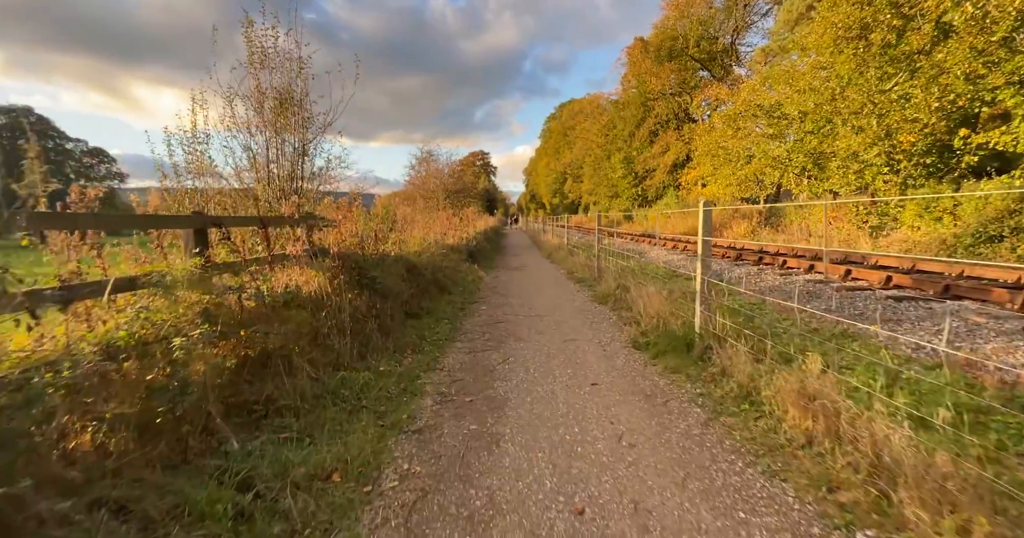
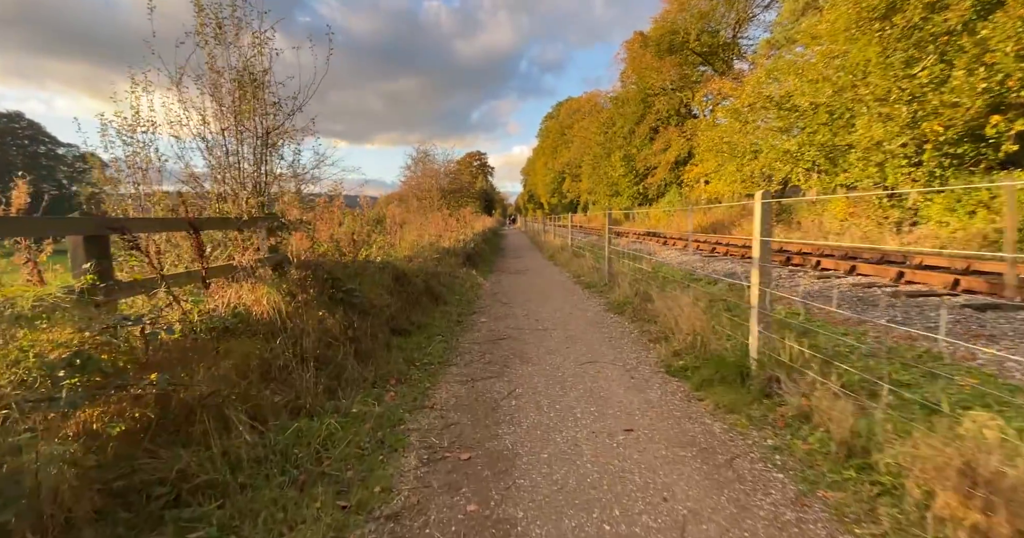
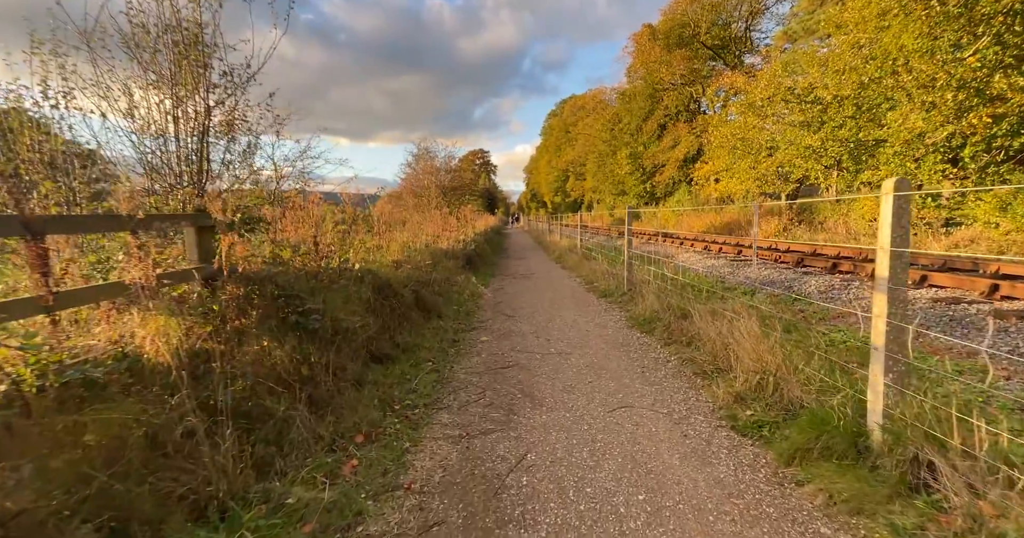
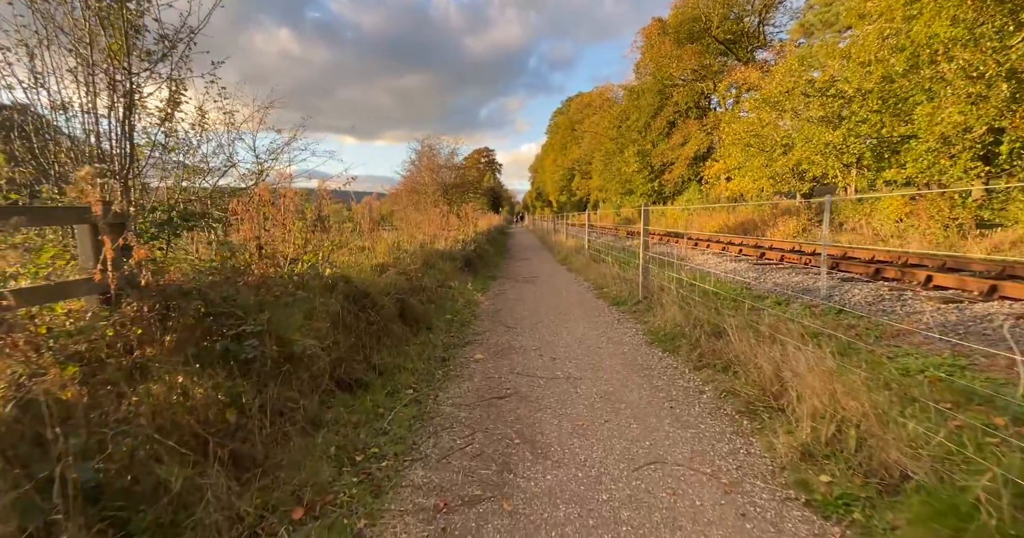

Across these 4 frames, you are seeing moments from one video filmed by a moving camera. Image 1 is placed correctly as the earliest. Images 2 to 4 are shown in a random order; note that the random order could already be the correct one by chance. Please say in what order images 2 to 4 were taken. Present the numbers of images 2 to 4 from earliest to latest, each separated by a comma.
2, 3, 4
